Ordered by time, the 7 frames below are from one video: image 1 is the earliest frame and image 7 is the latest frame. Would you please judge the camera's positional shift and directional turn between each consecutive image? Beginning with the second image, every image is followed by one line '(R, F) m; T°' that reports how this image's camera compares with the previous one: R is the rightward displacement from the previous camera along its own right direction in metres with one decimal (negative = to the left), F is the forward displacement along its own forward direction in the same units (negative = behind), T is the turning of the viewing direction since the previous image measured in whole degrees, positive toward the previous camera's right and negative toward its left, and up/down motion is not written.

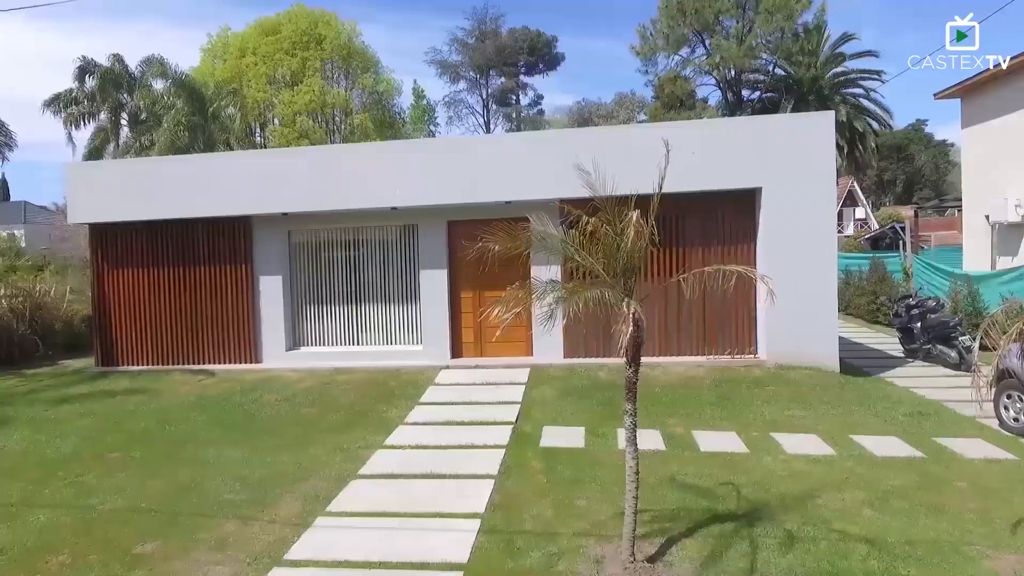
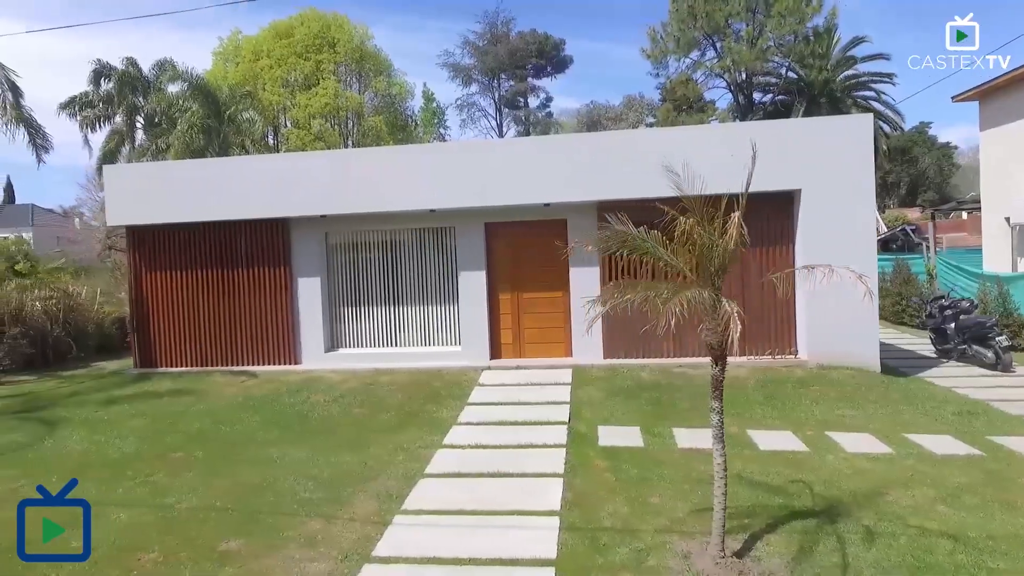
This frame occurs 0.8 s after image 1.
(-0.6, -0.1) m; 0°
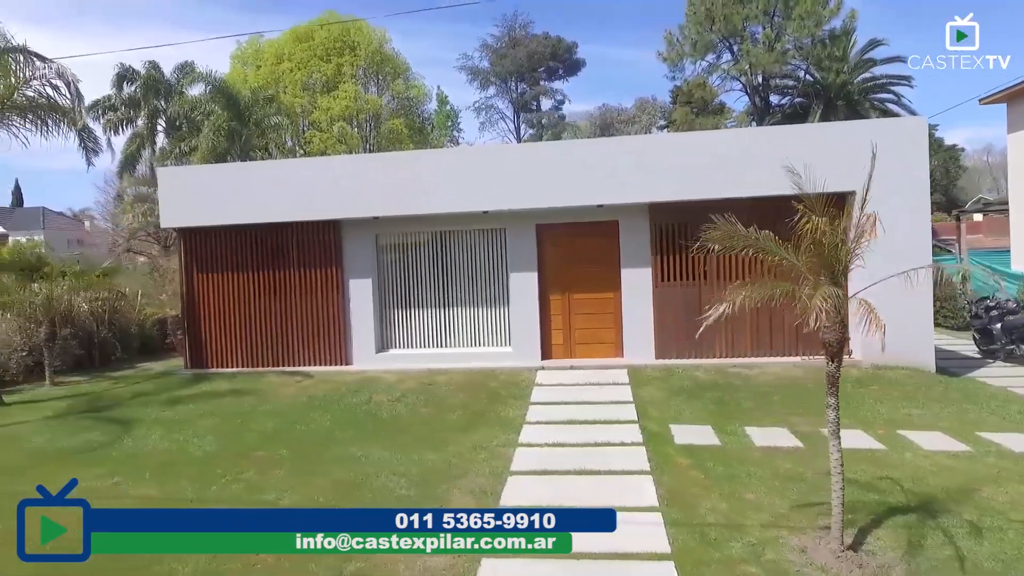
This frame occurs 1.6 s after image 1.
(-0.8, -0.1) m; 0°
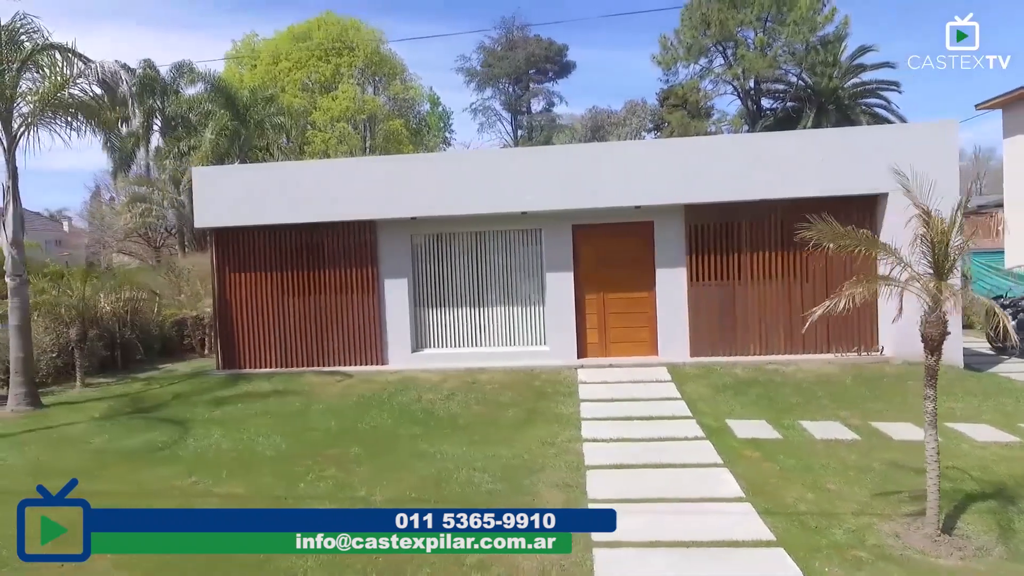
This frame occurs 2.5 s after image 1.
(-1.0, -0.1) m; +2°
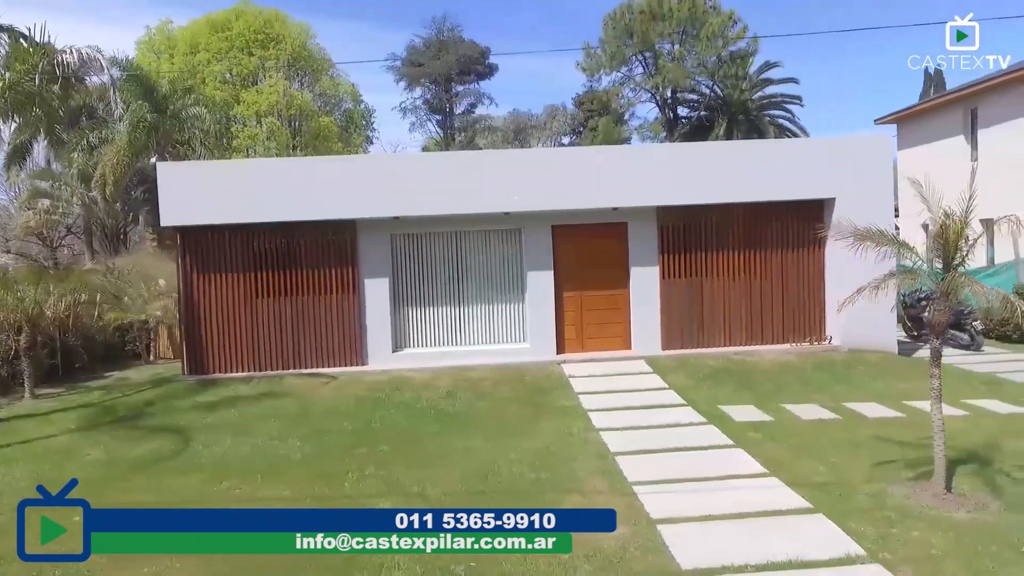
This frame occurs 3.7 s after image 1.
(-1.3, -0.1) m; +9°
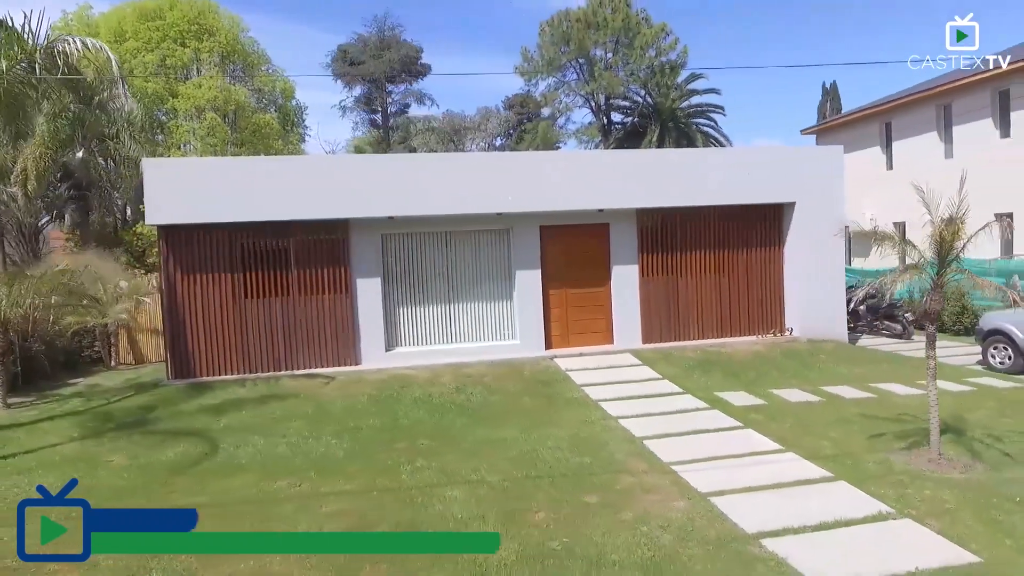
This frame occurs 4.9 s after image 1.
(-1.3, -0.3) m; +7°
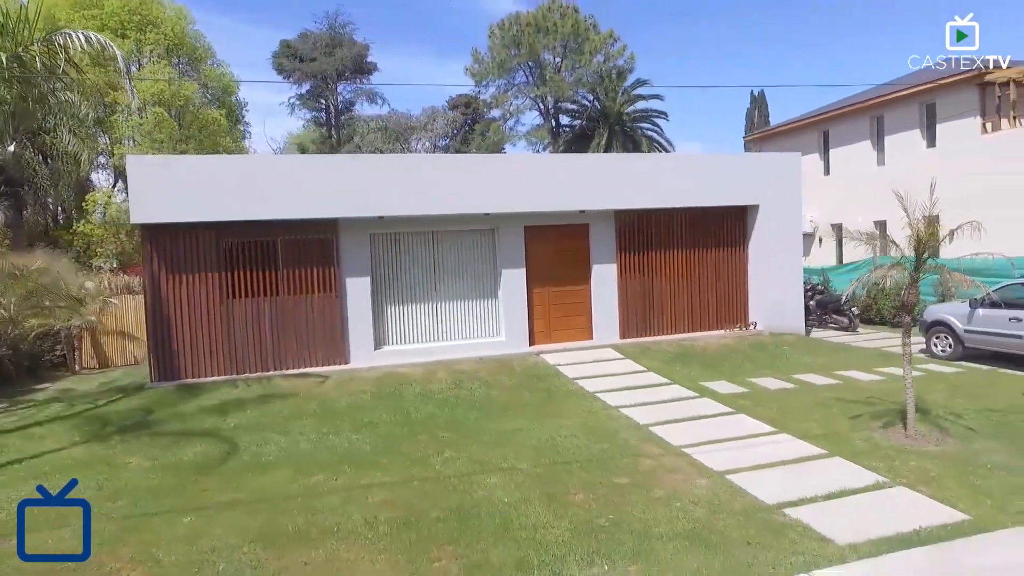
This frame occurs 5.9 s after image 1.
(-0.9, -0.3) m; +6°
